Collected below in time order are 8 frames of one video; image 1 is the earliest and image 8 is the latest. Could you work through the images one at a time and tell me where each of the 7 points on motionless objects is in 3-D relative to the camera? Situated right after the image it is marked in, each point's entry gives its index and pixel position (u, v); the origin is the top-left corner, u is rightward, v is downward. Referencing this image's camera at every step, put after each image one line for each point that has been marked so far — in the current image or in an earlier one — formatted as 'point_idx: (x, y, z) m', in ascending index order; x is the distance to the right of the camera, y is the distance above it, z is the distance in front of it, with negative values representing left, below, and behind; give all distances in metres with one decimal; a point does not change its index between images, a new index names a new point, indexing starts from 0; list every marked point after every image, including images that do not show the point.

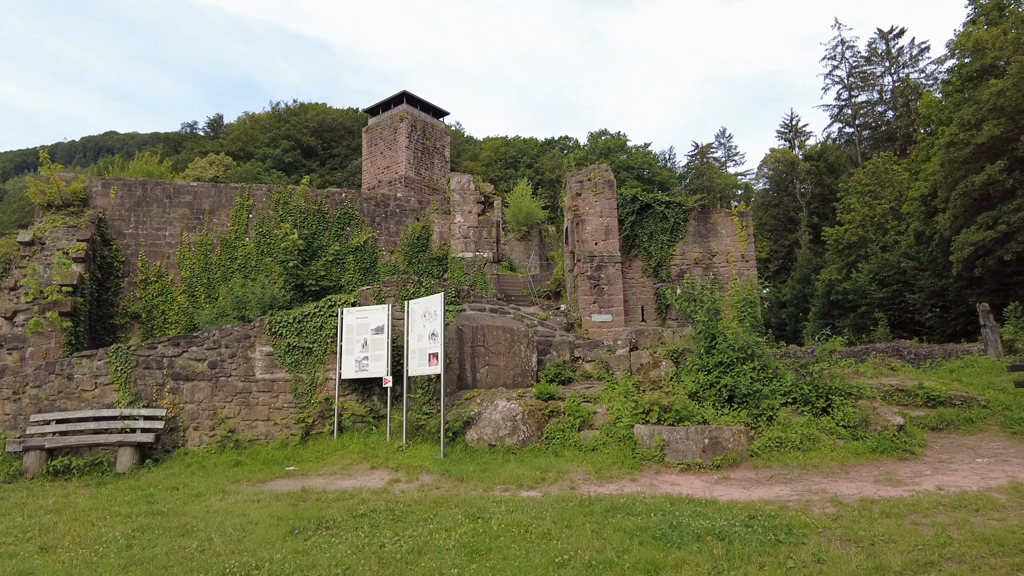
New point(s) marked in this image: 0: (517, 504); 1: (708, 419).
0: (0.0, -1.6, +5.0) m
1: (+2.1, -1.4, +7.2) m
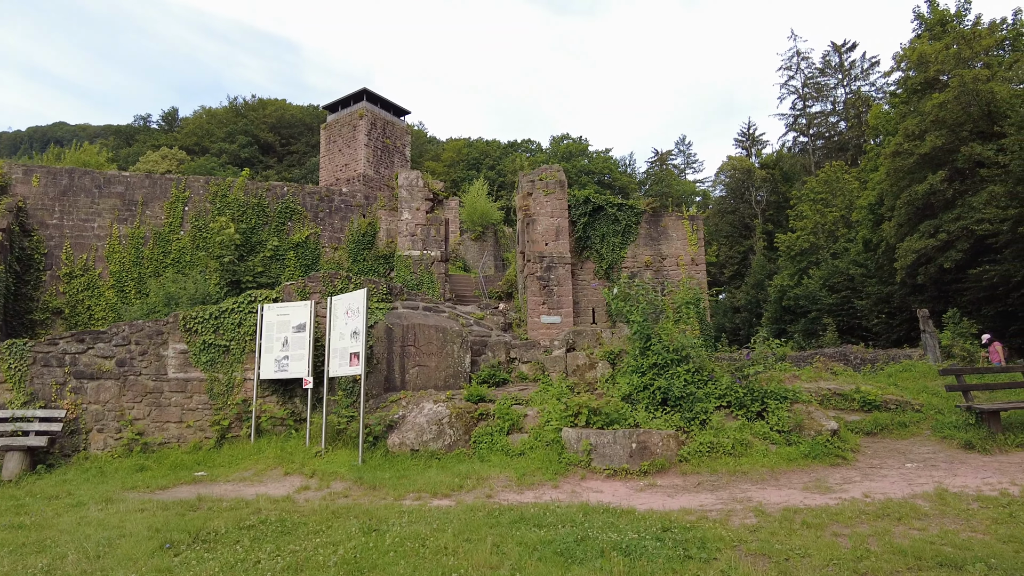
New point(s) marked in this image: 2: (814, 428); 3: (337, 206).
0: (-0.6, -1.6, +4.6) m
1: (+1.3, -1.4, +6.9) m
2: (+3.0, -1.4, +6.6) m
3: (-4.4, +2.1, +16.8) m
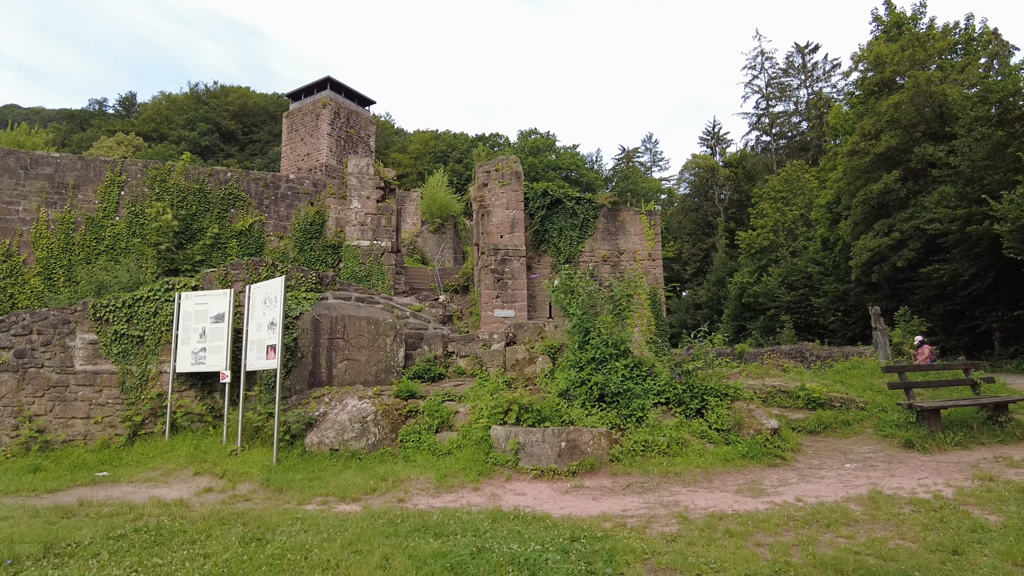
0: (-1.2, -1.5, +4.2) m
1: (+0.6, -1.3, +6.6) m
2: (+2.3, -1.3, +6.3) m
3: (-5.6, +2.3, +16.2) m
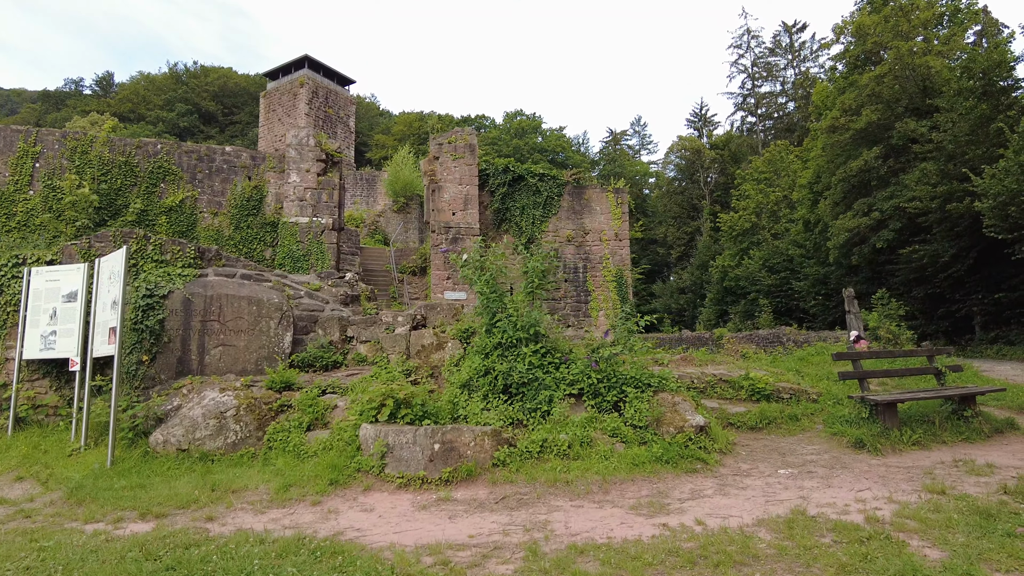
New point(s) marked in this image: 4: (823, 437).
0: (-2.2, -1.3, +3.2) m
1: (-0.4, -1.1, +5.6) m
2: (+1.3, -1.1, +5.4) m
3: (-6.7, +2.8, +15.1) m
4: (+2.8, -1.3, +5.9) m
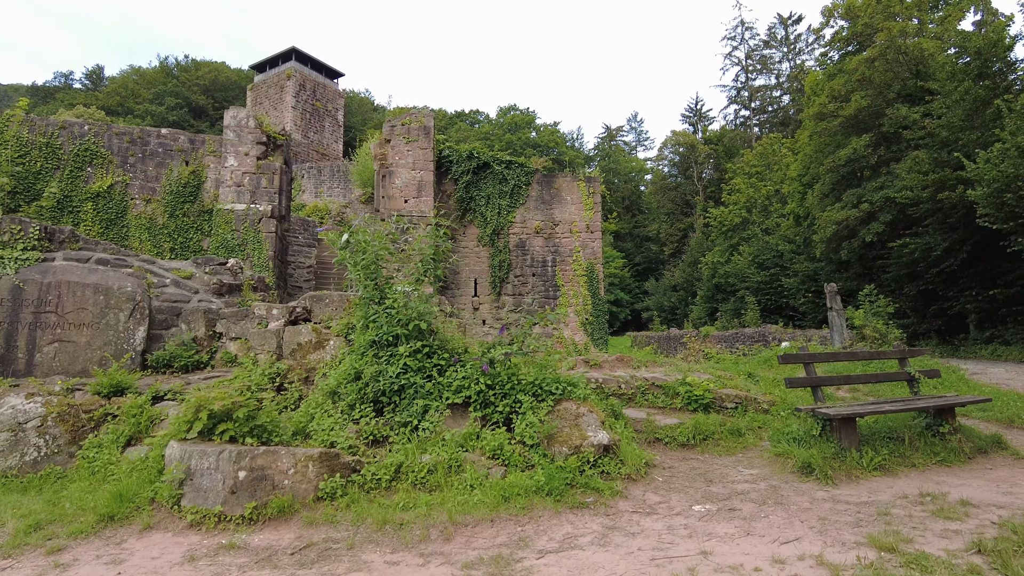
0: (-3.1, -1.2, +2.1) m
1: (-1.3, -1.0, +4.5) m
2: (+0.4, -1.0, +4.3) m
3: (-7.6, +2.9, +14.0) m
4: (+1.8, -1.2, +4.8) m
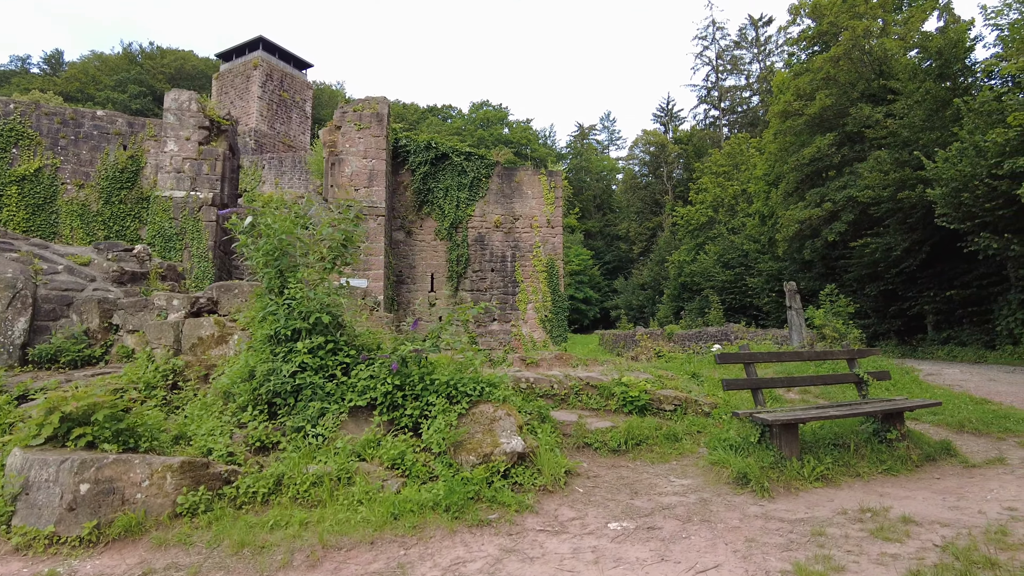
0: (-3.6, -1.1, +1.5) m
1: (-1.9, -0.9, +4.0) m
2: (-0.2, -0.9, +3.8) m
3: (-8.5, +3.1, +13.2) m
4: (+1.3, -1.2, +4.4) m
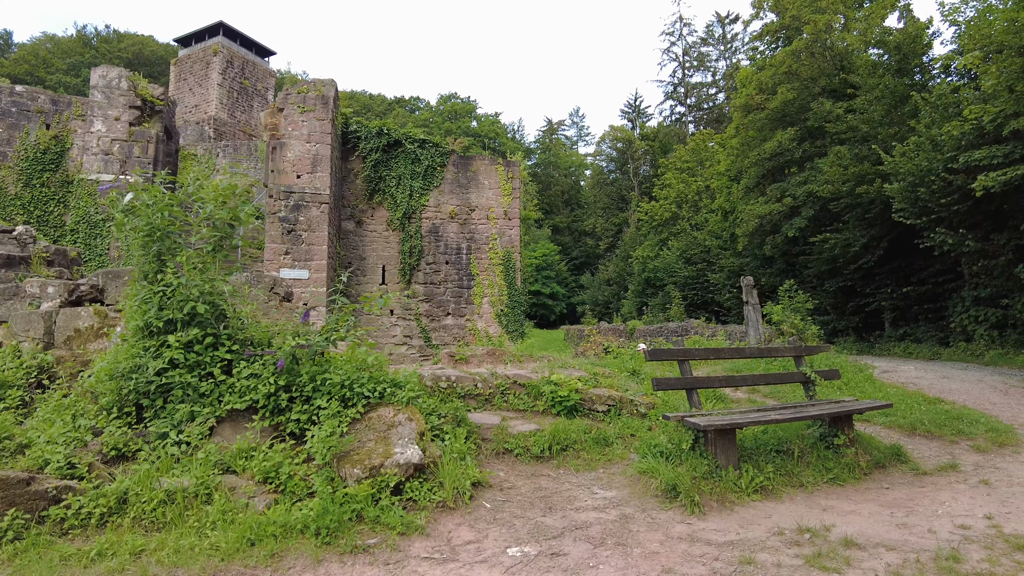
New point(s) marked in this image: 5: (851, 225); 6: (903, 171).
0: (-4.0, -1.0, +0.8) m
1: (-2.4, -0.8, +3.4) m
2: (-0.7, -0.9, +3.3) m
3: (-9.4, +3.3, +12.2) m
4: (+0.7, -1.1, +4.0) m
5: (+7.8, +1.5, +15.3) m
6: (+7.0, +2.1, +11.9) m
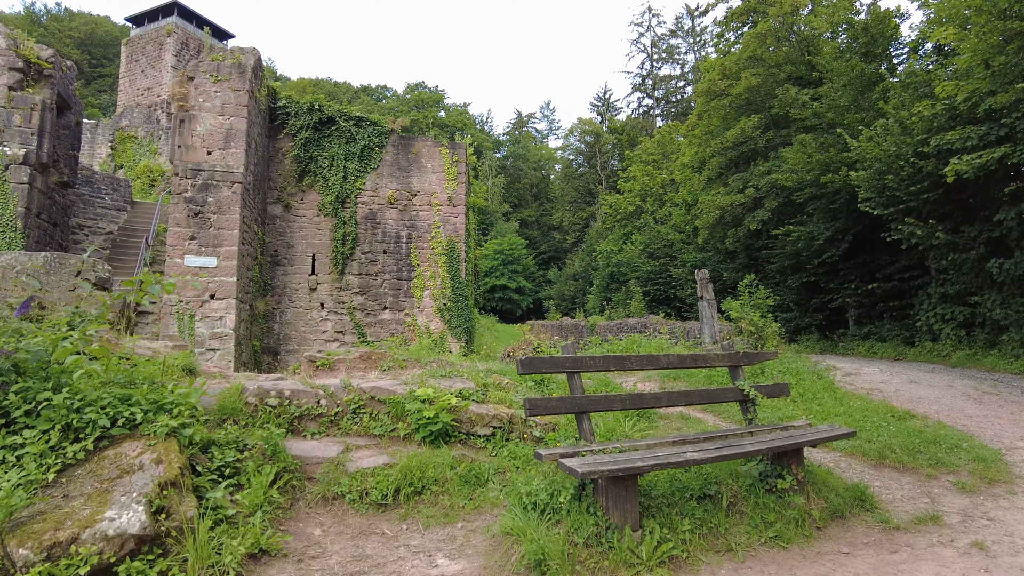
0: (-4.7, -0.9, -0.5) m
1: (-3.1, -0.7, +2.1) m
2: (-1.5, -0.8, +2.1) m
3: (-10.4, +3.5, +10.7) m
4: (-0.1, -1.0, +2.8) m
5: (+6.6, +1.6, +14.5) m
6: (+6.0, +2.2, +11.0) m
